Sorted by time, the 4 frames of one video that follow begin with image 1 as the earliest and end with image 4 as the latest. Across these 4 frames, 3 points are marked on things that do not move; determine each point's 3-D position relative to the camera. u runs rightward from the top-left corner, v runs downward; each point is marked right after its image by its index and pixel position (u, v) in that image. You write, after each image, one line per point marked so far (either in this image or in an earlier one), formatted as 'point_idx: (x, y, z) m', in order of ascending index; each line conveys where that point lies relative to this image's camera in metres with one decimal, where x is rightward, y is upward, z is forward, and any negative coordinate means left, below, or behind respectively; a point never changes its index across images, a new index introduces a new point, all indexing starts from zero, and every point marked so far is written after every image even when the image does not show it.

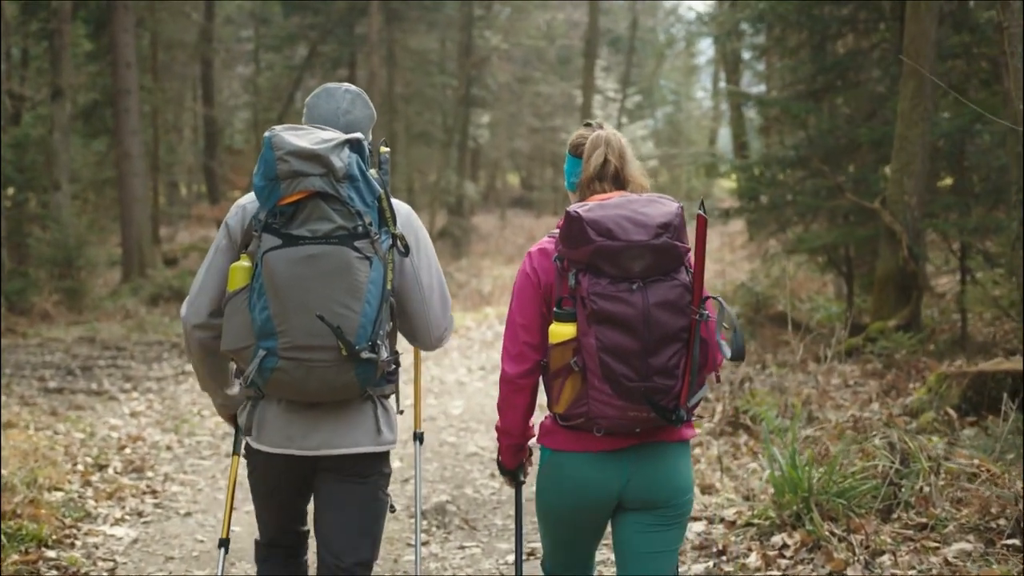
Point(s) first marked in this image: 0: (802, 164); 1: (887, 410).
0: (+3.7, +1.6, +12.0) m
1: (+2.7, -0.9, +6.9) m
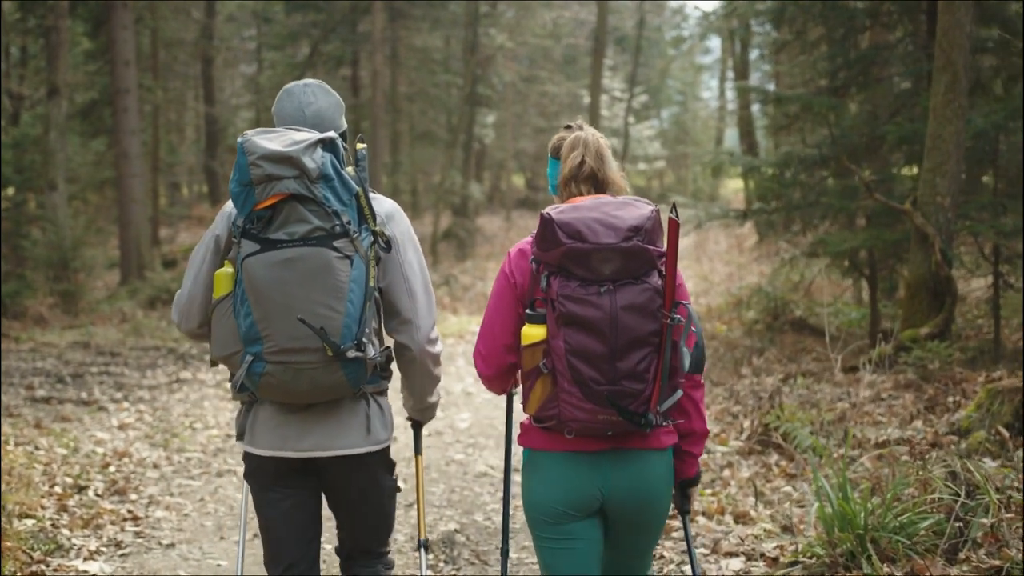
0: (+3.8, +1.5, +11.5) m
1: (+2.8, -1.0, +6.3) m
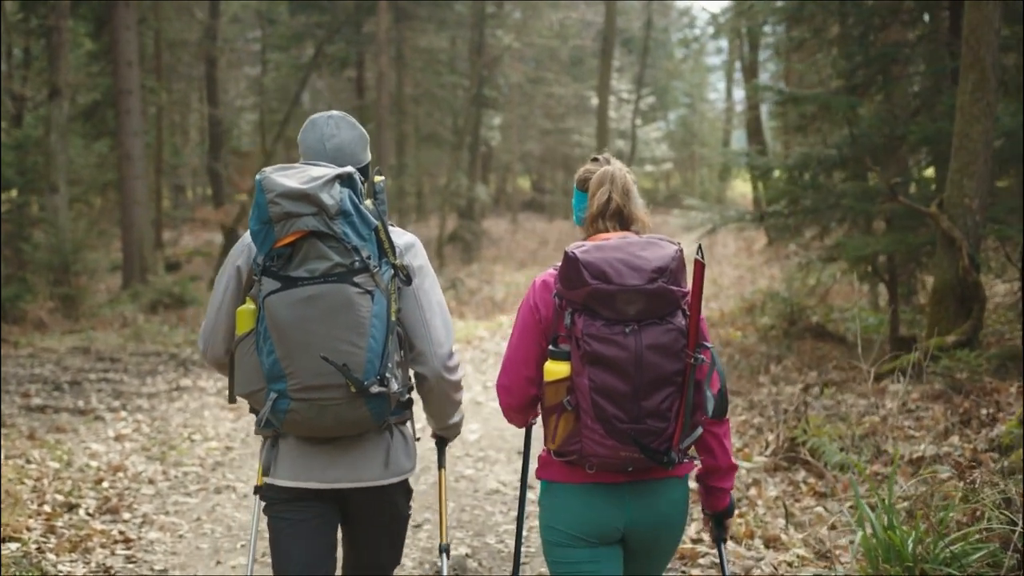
0: (+3.9, +1.5, +11.1) m
1: (+2.9, -1.0, +6.0) m
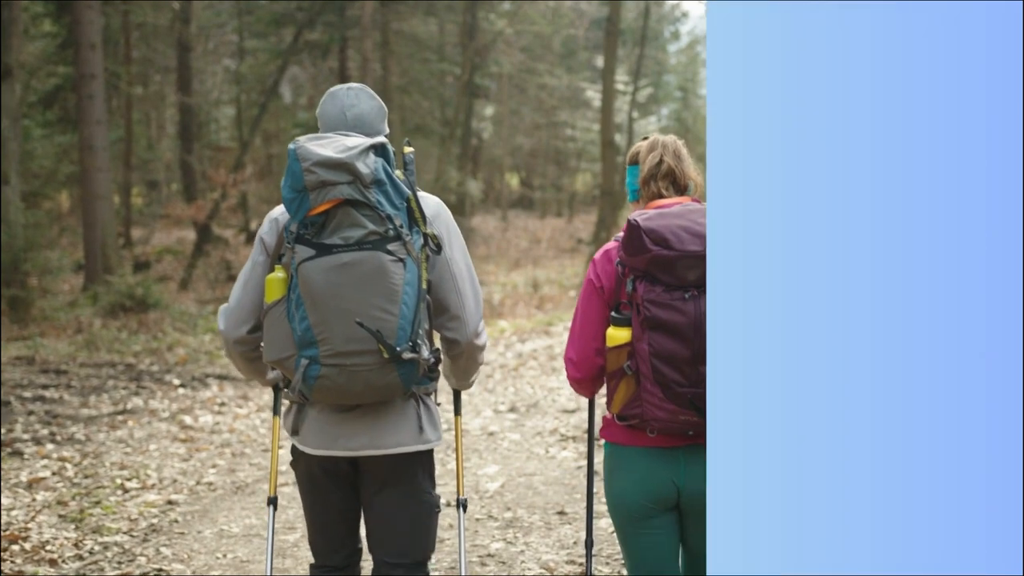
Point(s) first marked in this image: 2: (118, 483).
0: (+4.1, +1.4, +9.3) m
1: (+3.2, -1.0, +4.2) m
2: (-2.8, -1.4, +6.6) m
